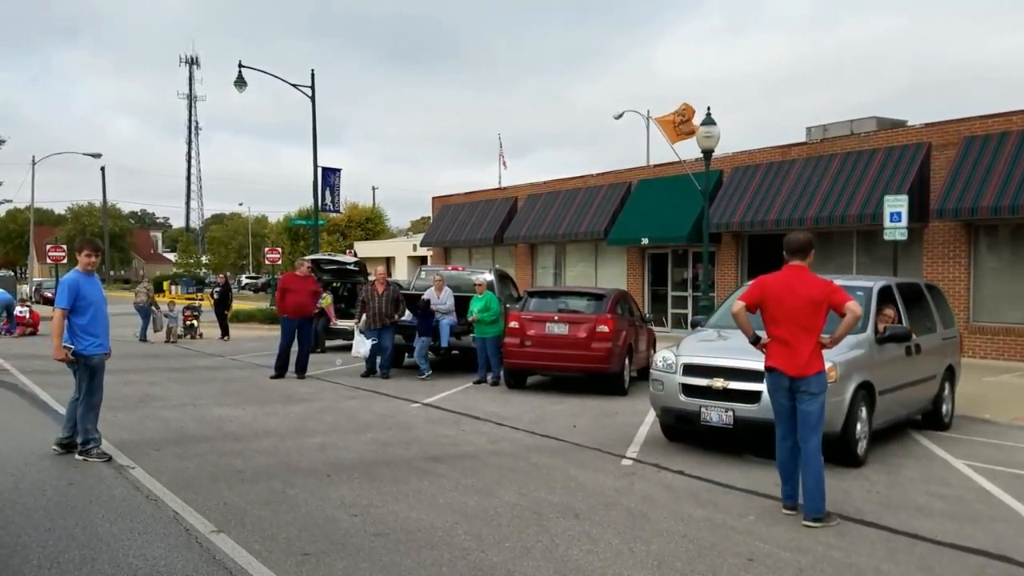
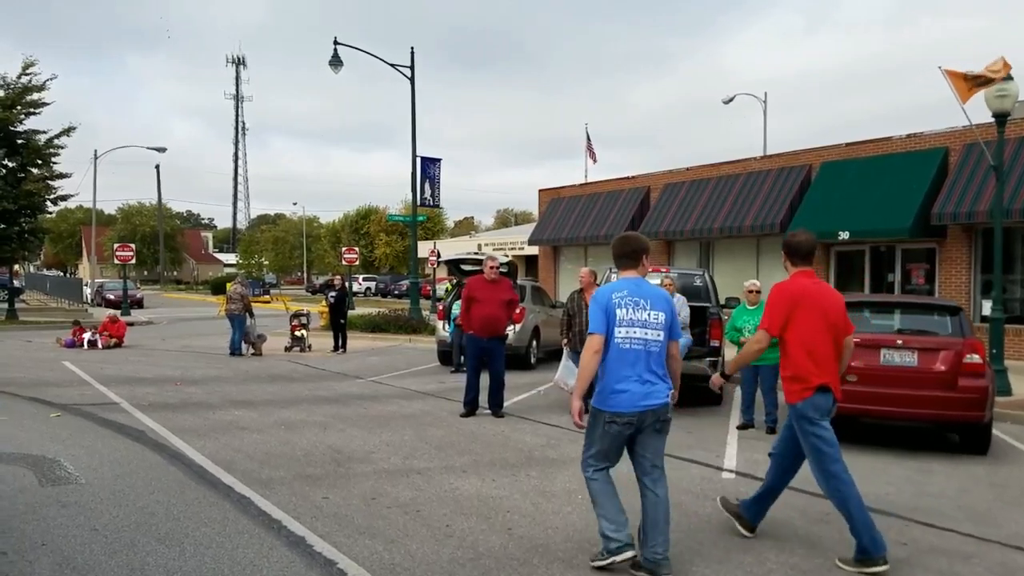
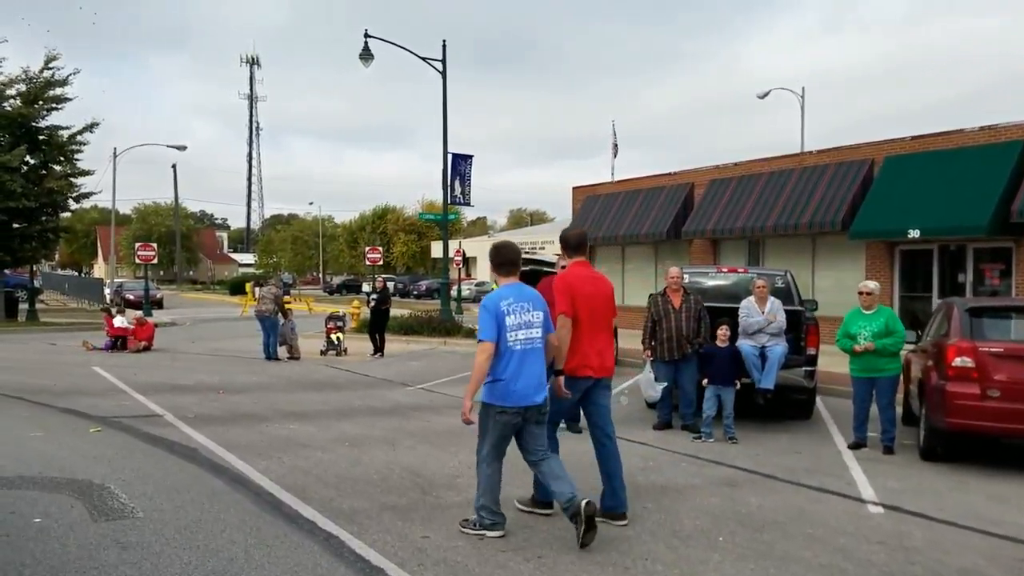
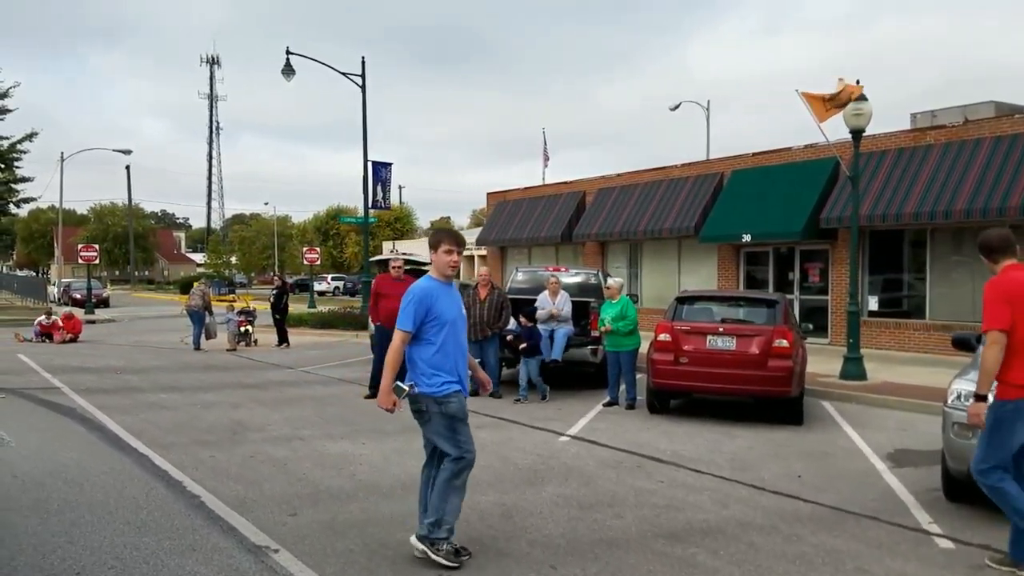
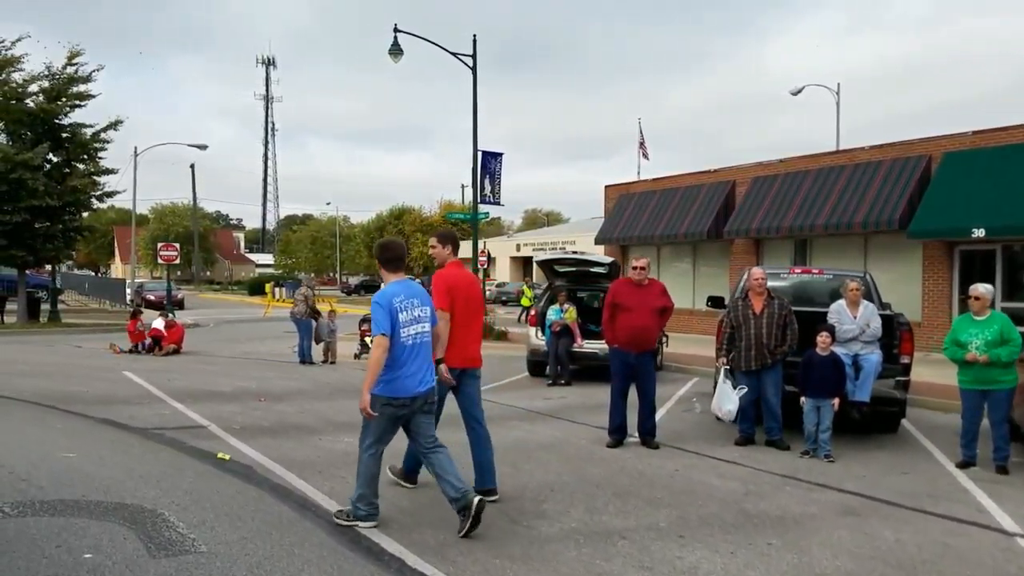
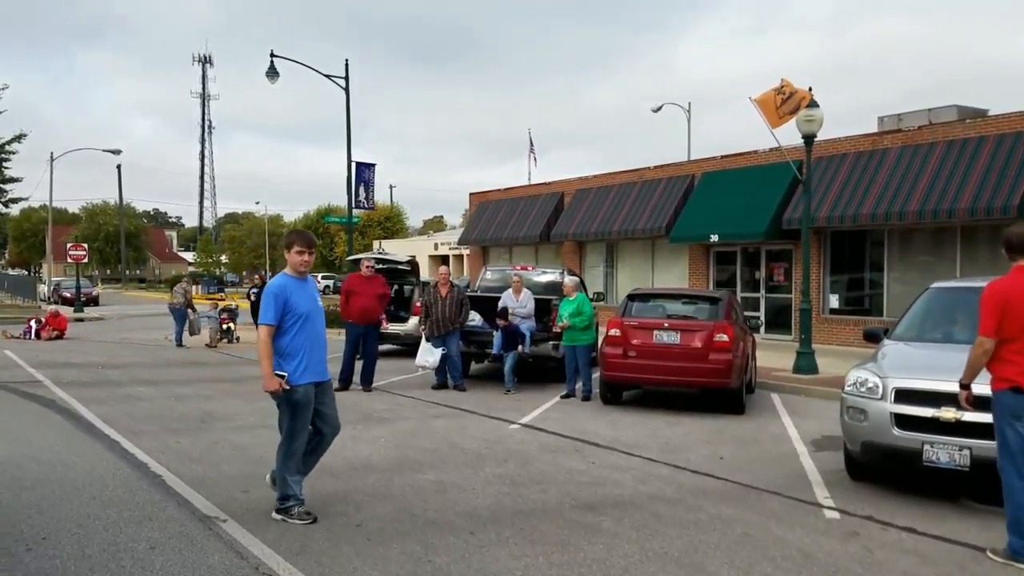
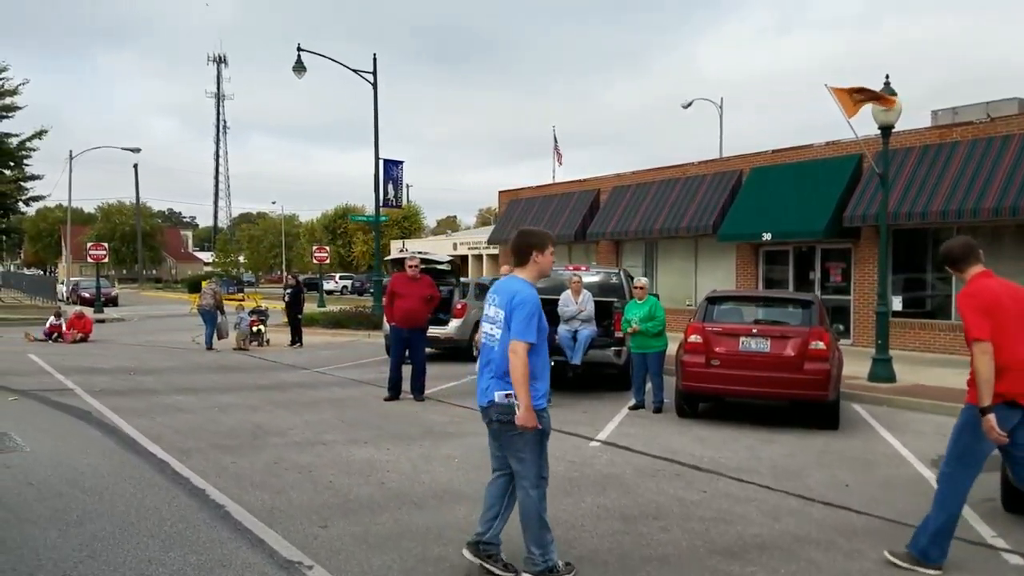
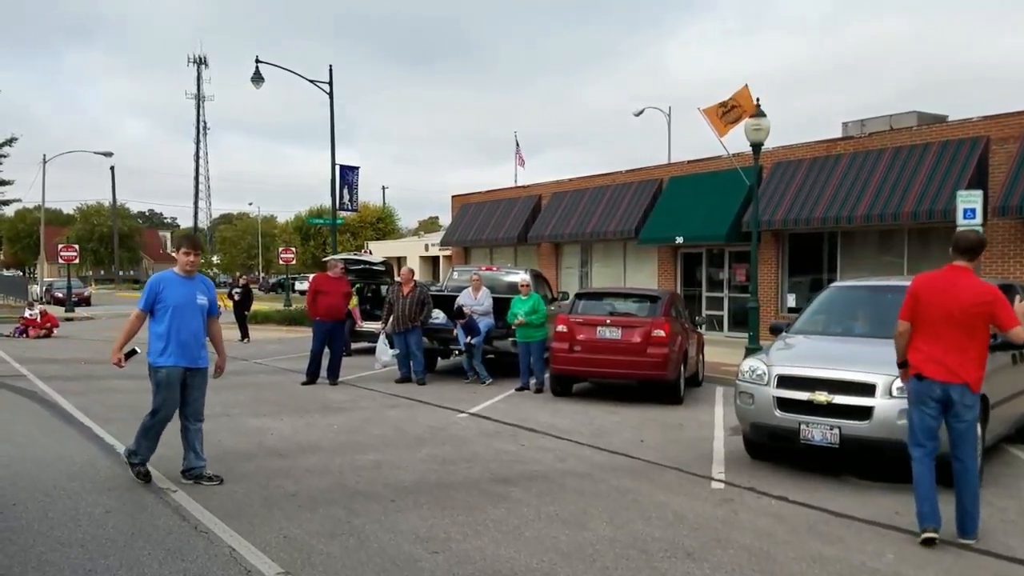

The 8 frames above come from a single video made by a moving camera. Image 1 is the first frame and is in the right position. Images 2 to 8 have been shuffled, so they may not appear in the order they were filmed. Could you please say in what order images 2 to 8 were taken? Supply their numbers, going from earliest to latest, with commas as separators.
8, 6, 4, 7, 2, 3, 5
